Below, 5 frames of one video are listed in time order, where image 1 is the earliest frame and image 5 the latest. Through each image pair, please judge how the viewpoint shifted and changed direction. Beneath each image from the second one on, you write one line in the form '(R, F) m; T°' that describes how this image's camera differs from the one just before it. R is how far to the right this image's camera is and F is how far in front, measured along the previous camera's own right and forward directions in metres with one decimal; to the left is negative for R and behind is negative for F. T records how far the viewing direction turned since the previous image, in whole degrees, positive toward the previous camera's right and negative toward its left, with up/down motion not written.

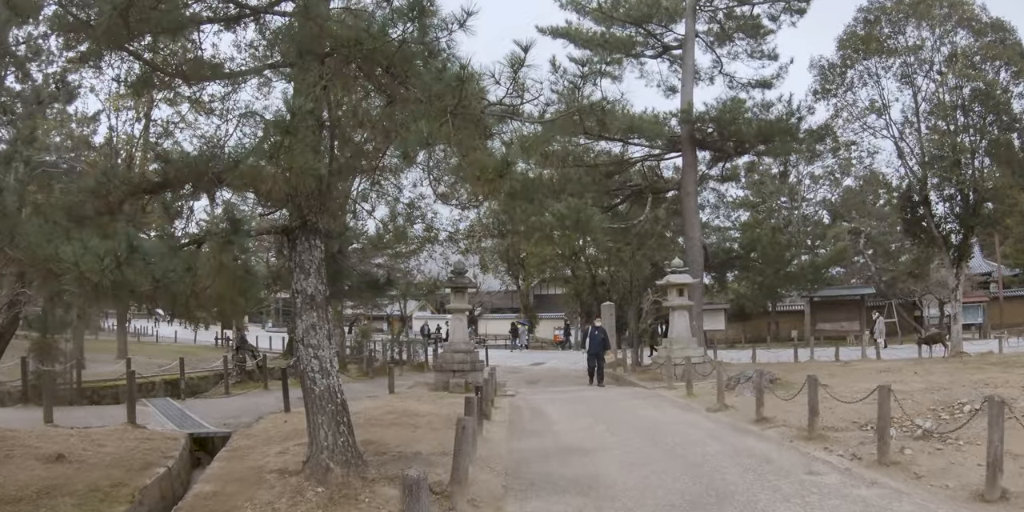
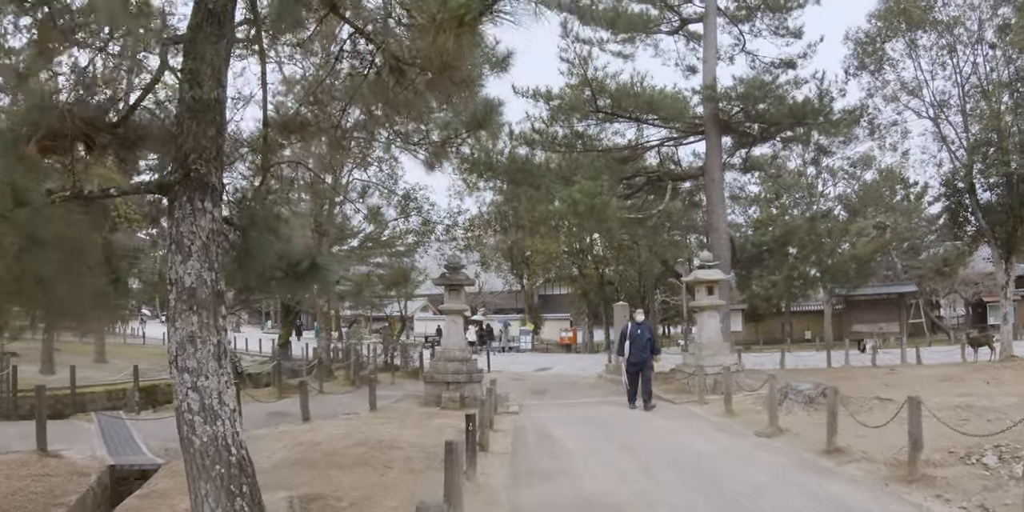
(0.0, +2.0) m; 0°
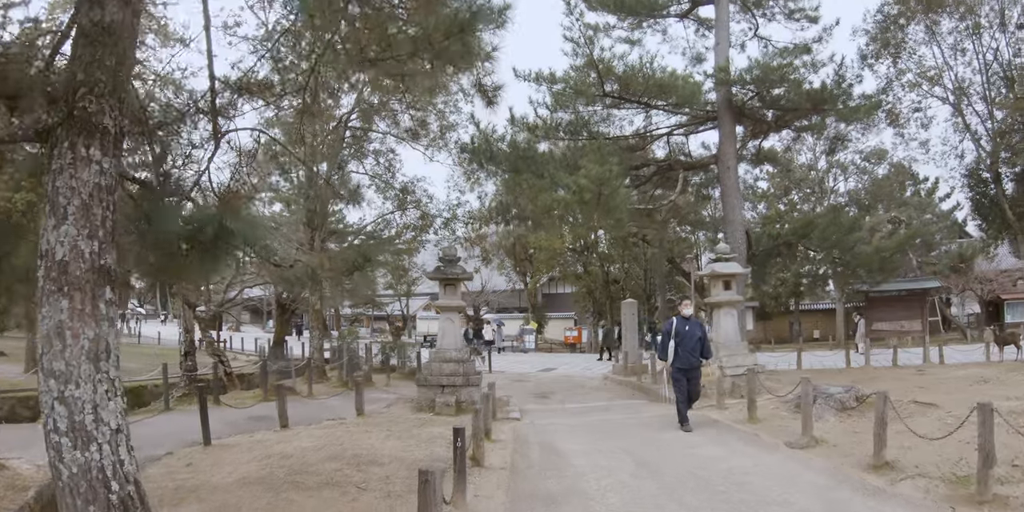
(0.0, +0.9) m; 0°
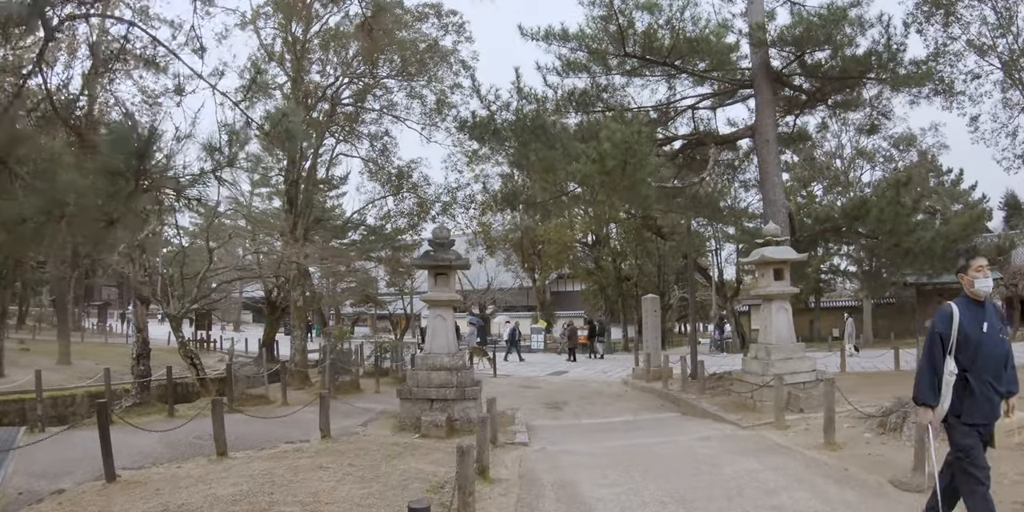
(0.0, +2.0) m; -1°
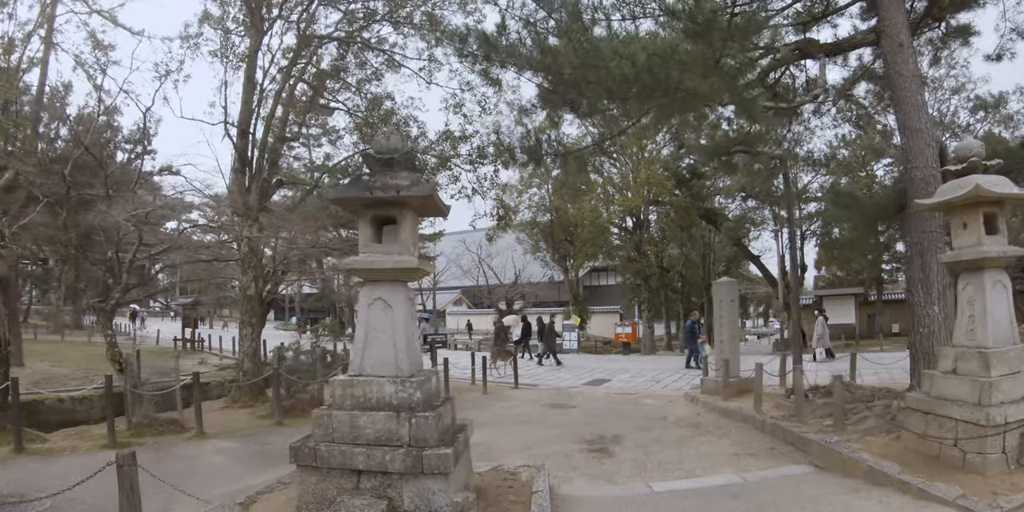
(+0.1, +3.9) m; -2°
